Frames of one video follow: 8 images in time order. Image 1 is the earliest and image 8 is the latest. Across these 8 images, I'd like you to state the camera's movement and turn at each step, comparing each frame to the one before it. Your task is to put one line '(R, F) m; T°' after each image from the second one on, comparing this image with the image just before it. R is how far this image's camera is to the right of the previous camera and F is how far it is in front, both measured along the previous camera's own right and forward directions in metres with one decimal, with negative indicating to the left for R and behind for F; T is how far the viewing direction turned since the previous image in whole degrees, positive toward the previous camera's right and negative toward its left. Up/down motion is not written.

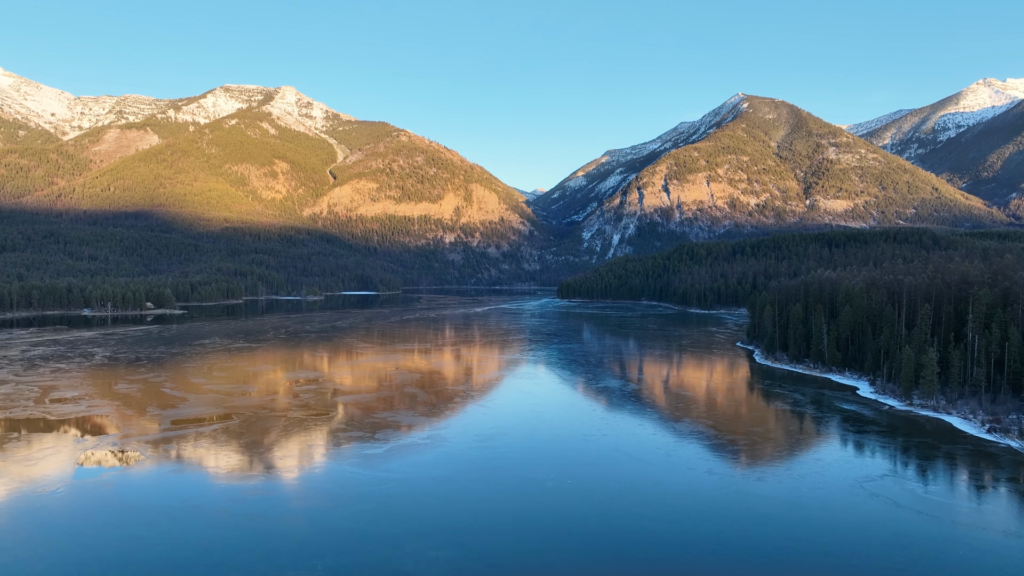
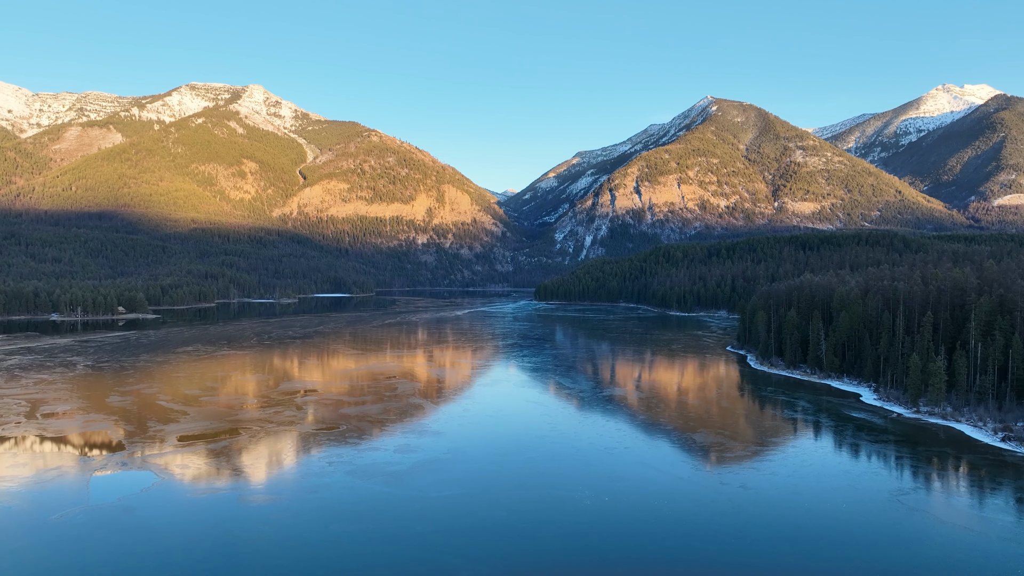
(-0.4, 0.0) m; +2°
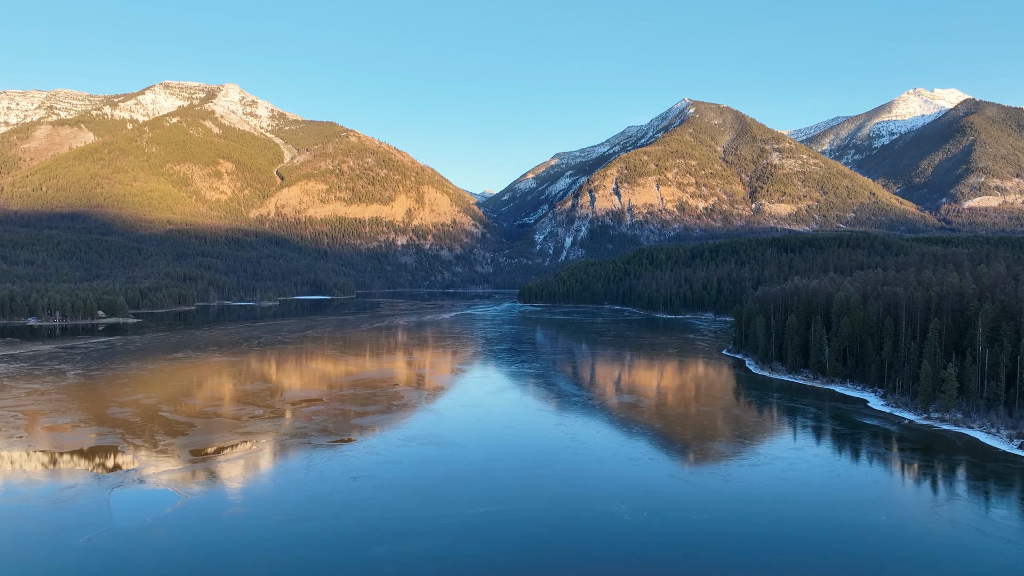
(-0.3, 0.0) m; +2°
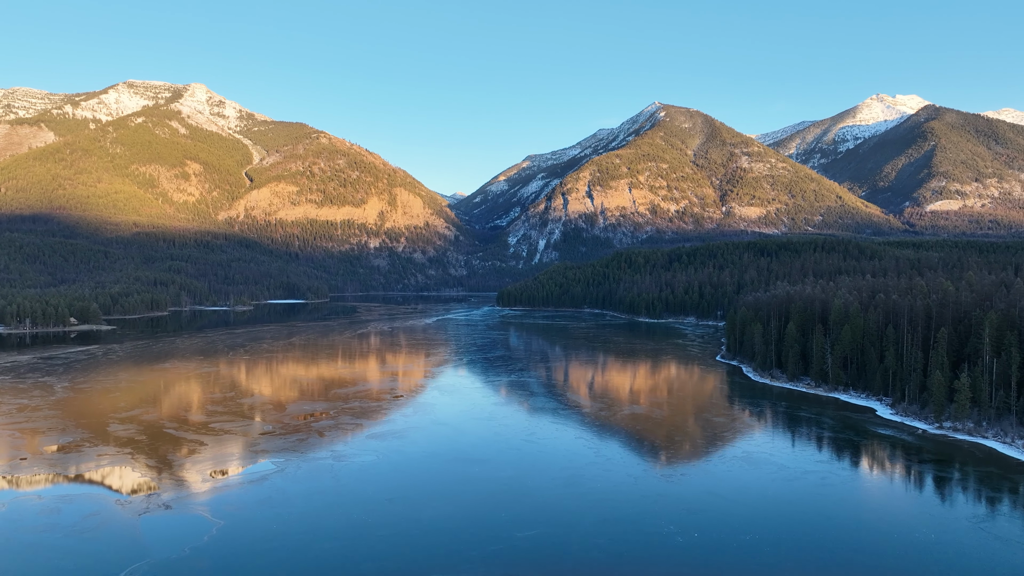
(-0.5, 0.0) m; +2°
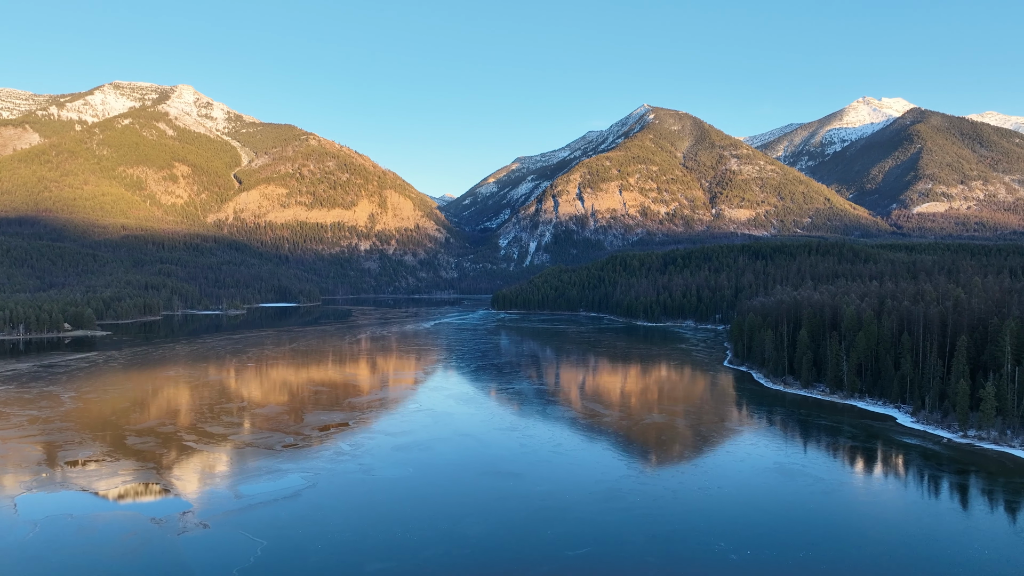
(-0.4, 0.0) m; +1°
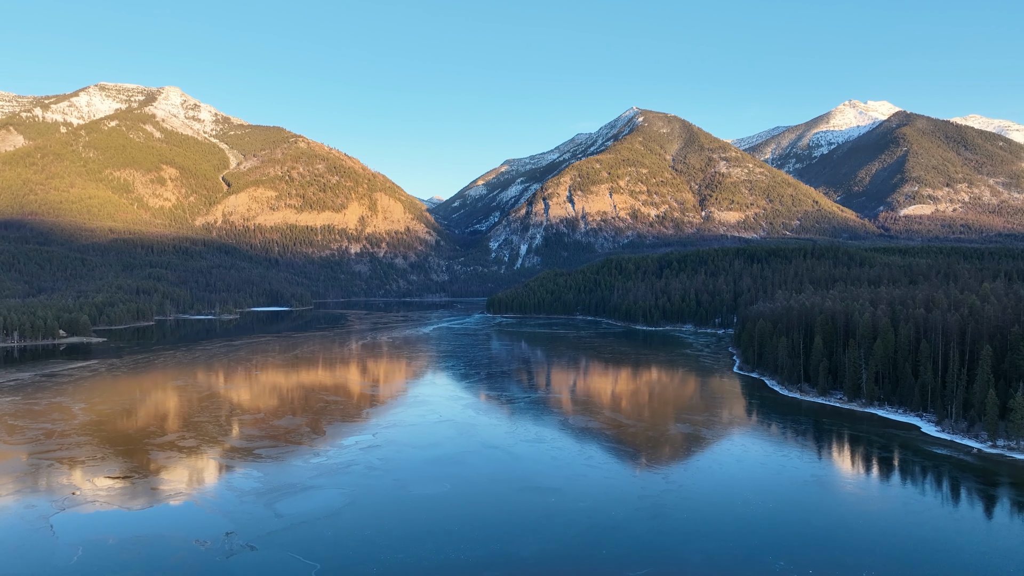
(-0.4, 0.0) m; +1°
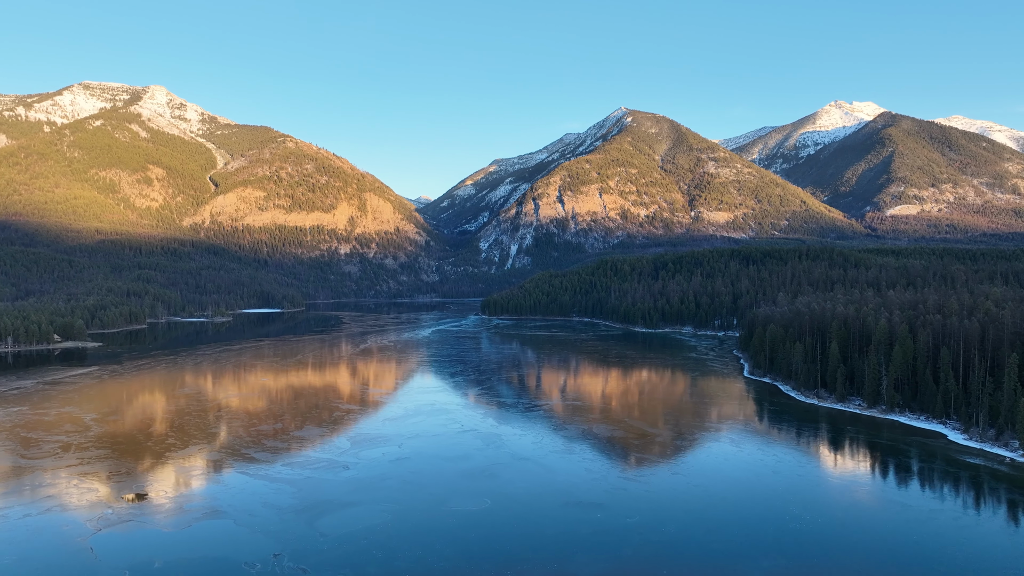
(-0.5, 0.0) m; +1°
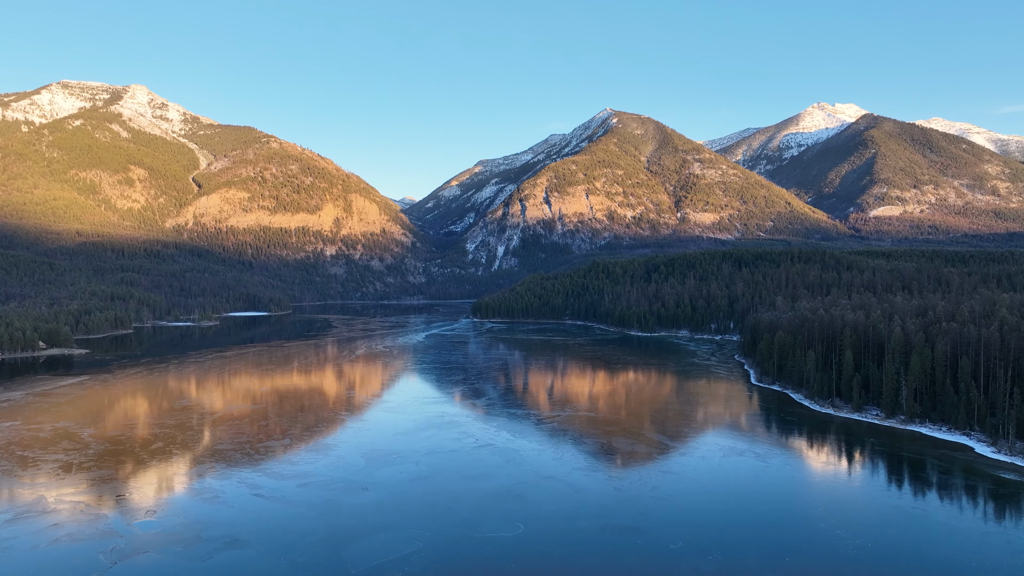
(-0.4, +0.2) m; +1°
